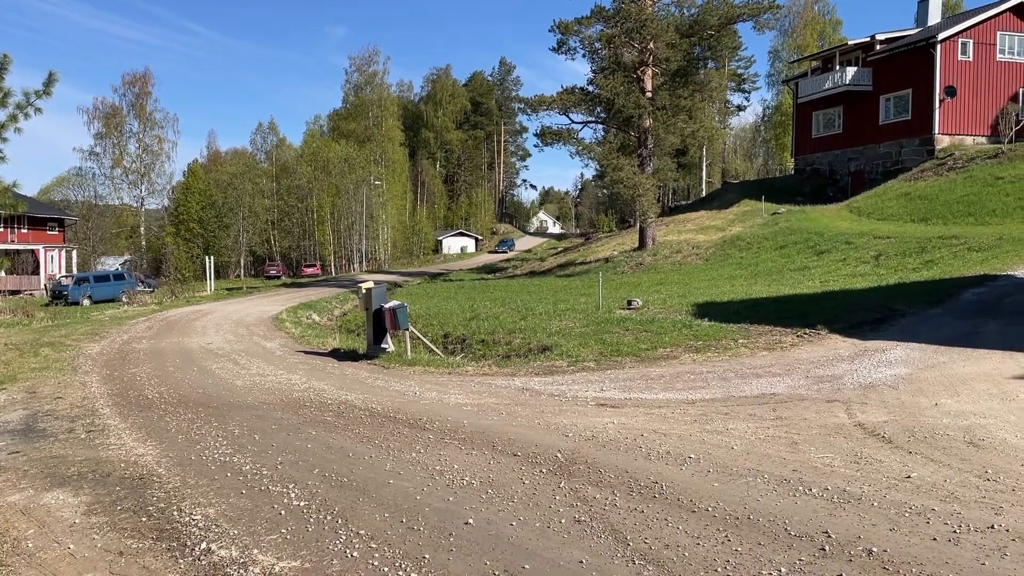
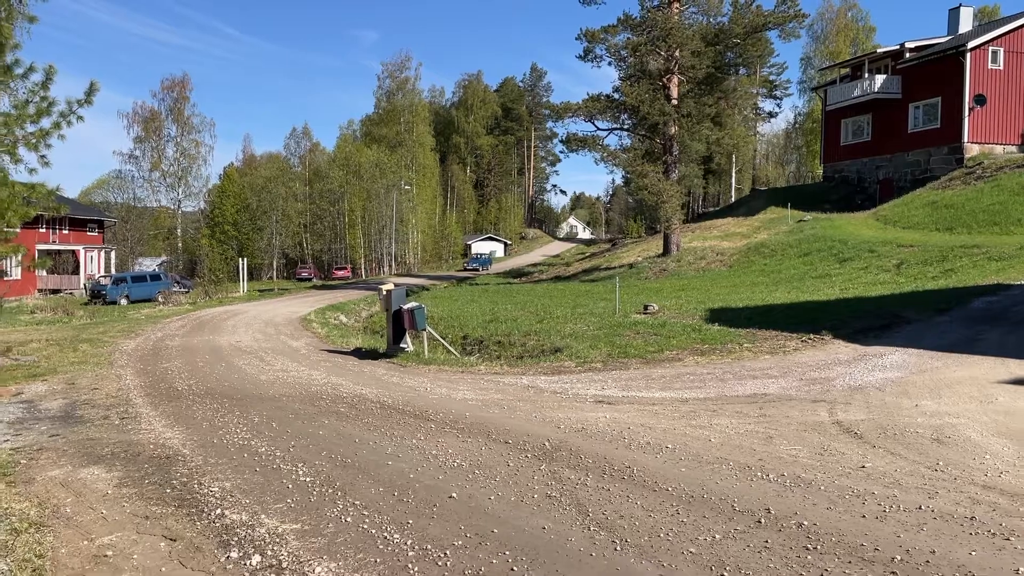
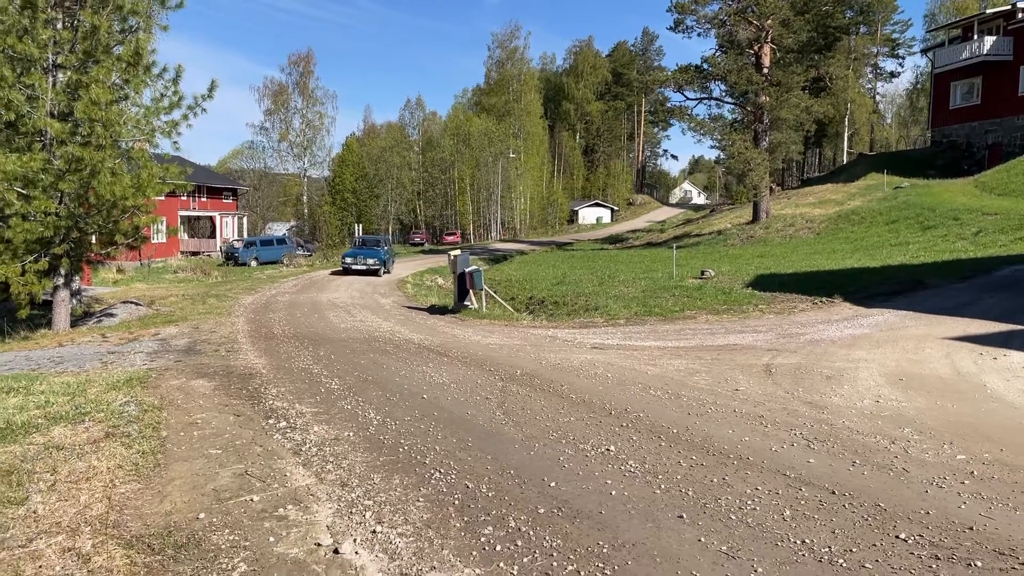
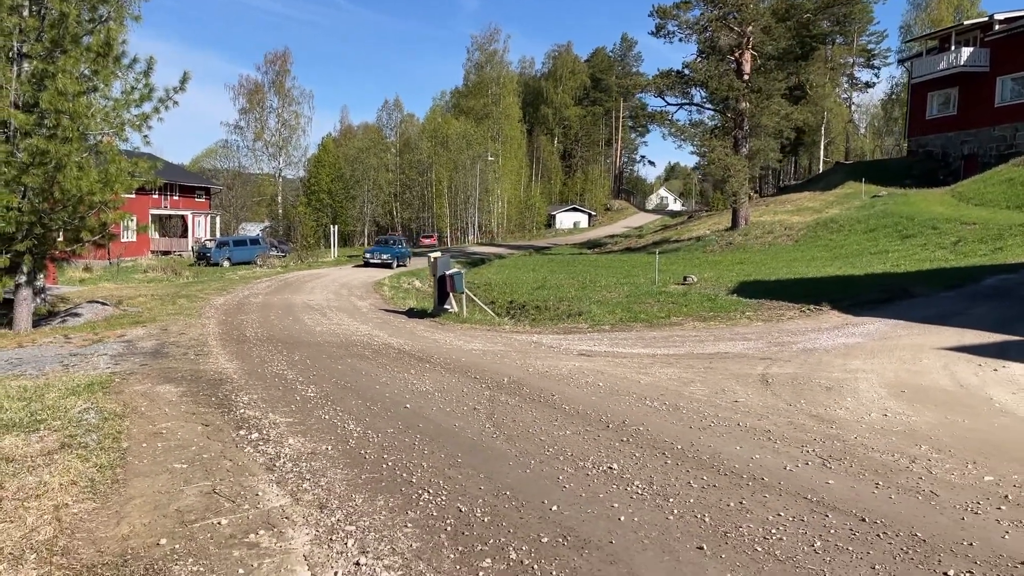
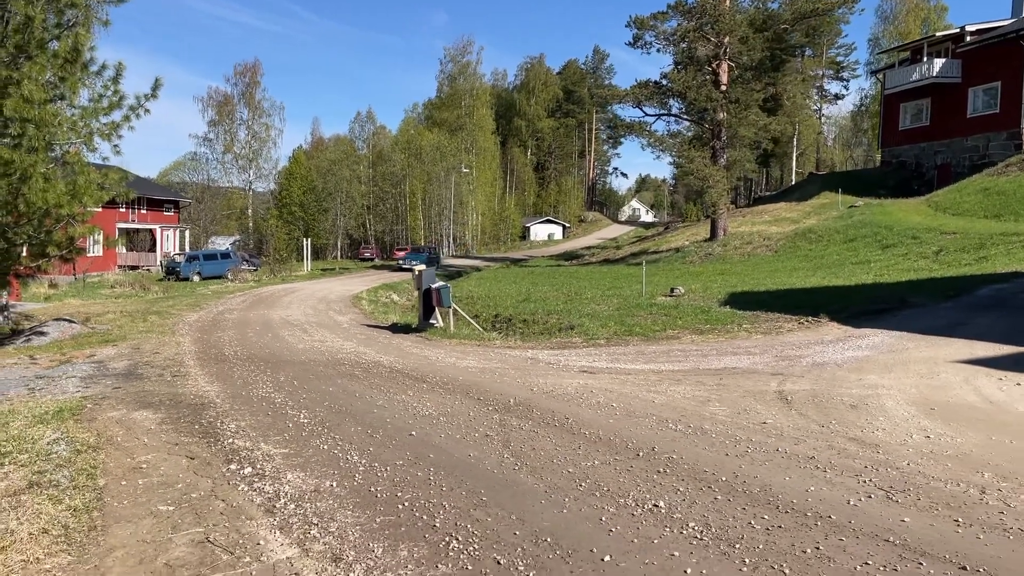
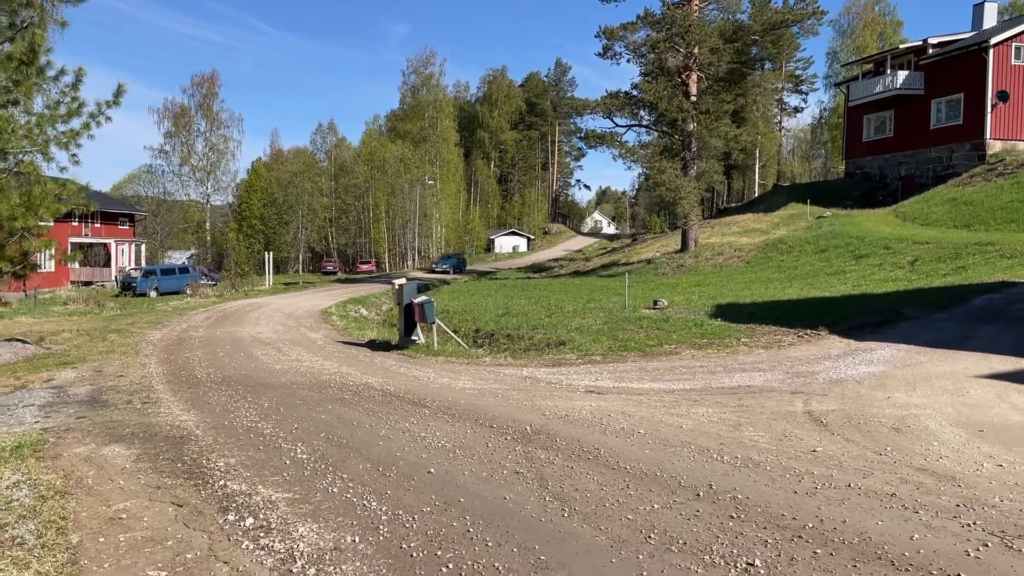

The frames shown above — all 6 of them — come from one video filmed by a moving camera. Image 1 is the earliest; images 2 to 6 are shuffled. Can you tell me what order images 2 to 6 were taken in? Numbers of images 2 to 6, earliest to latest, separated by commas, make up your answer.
2, 6, 5, 4, 3
